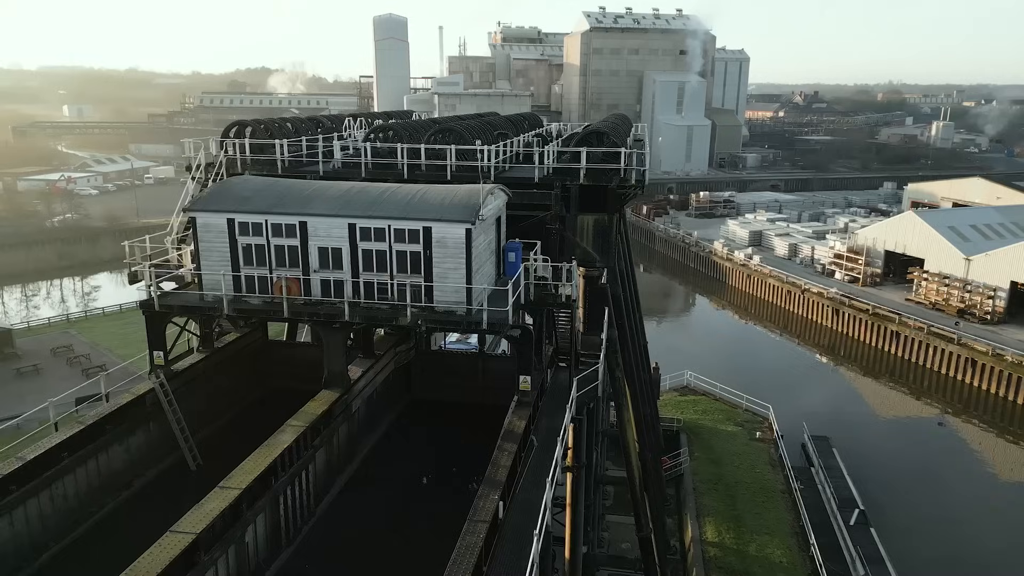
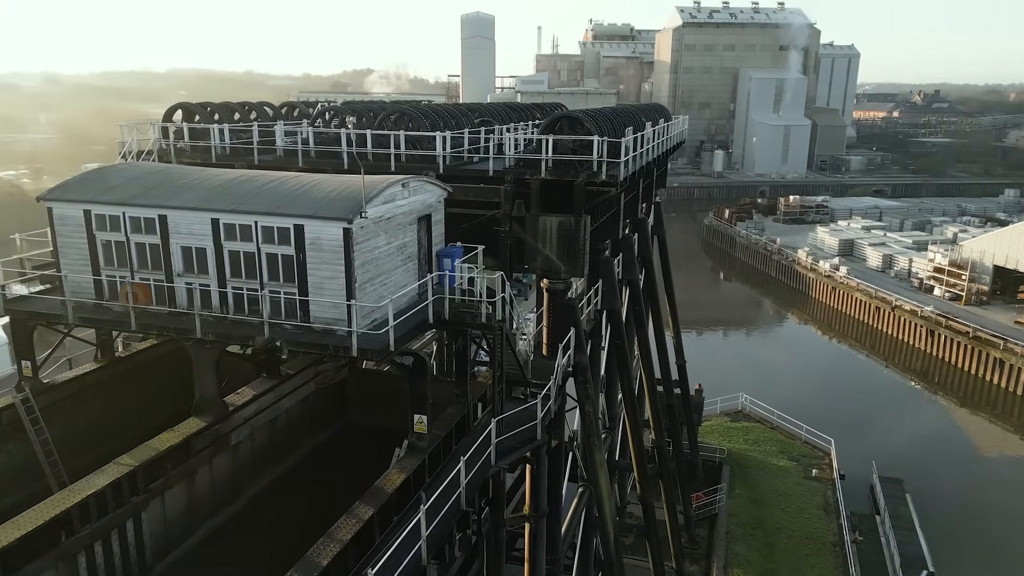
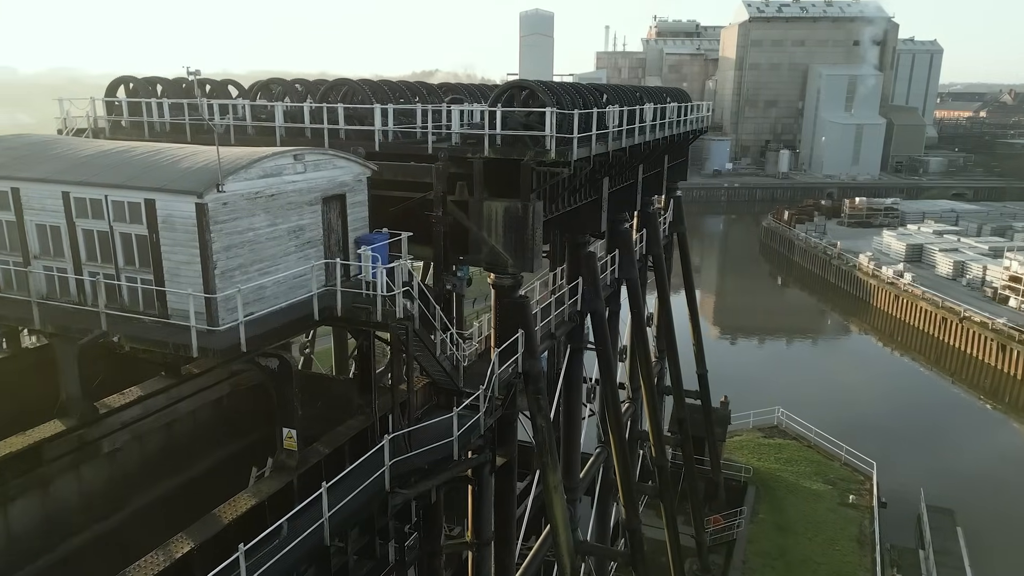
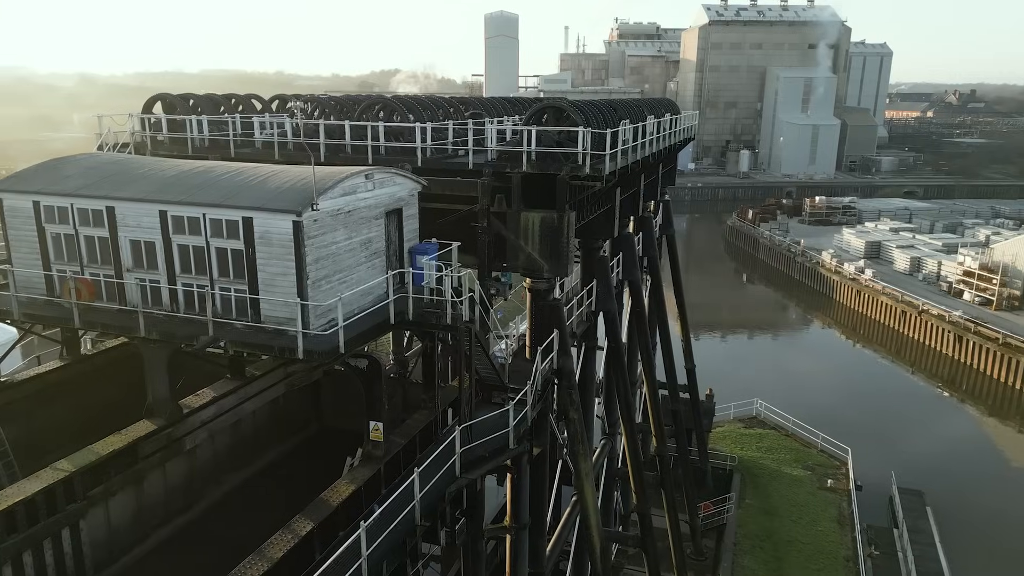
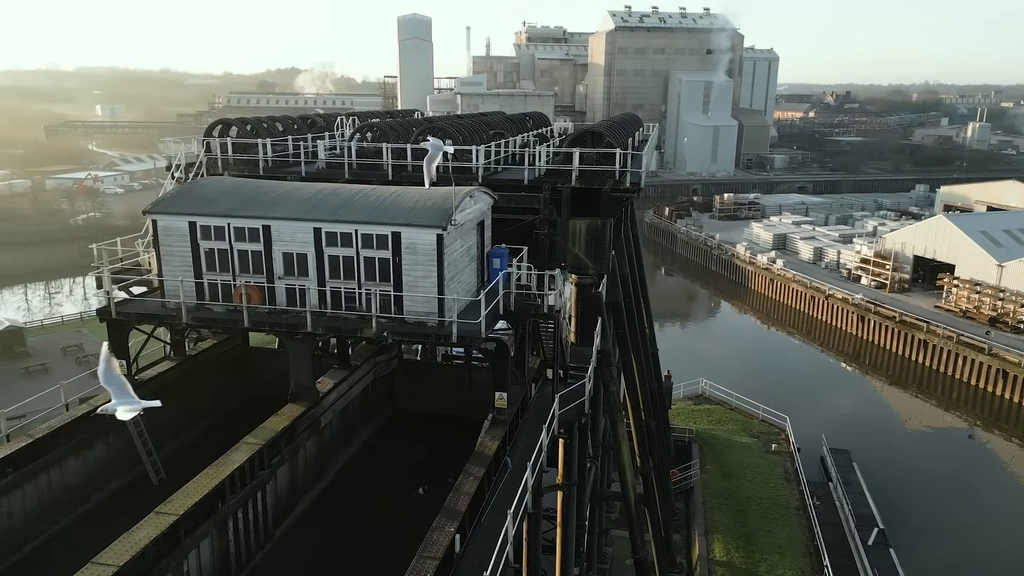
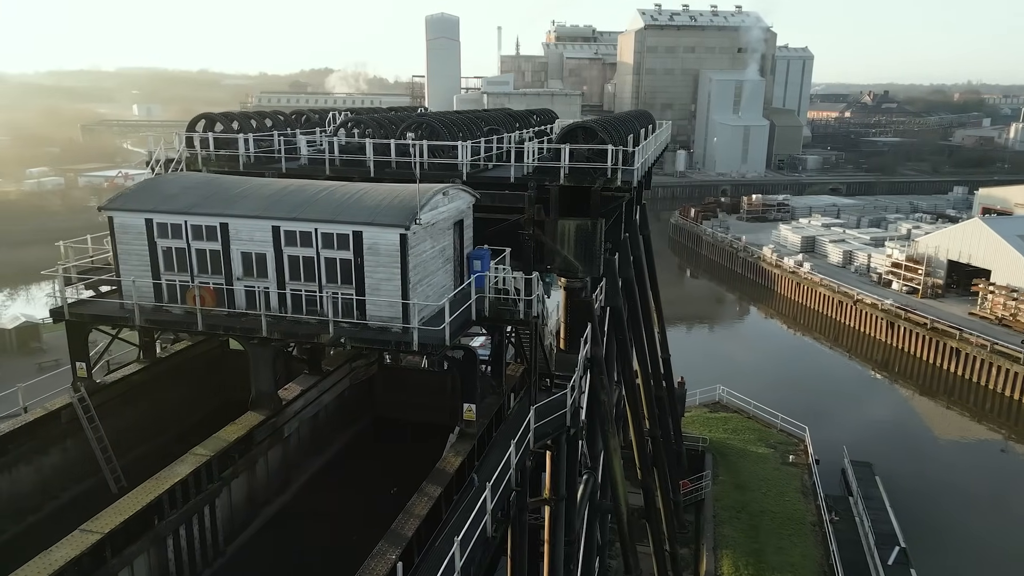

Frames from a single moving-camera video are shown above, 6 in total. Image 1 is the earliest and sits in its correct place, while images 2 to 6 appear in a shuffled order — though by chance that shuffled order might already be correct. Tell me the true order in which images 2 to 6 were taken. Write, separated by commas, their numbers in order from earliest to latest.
5, 6, 2, 4, 3
